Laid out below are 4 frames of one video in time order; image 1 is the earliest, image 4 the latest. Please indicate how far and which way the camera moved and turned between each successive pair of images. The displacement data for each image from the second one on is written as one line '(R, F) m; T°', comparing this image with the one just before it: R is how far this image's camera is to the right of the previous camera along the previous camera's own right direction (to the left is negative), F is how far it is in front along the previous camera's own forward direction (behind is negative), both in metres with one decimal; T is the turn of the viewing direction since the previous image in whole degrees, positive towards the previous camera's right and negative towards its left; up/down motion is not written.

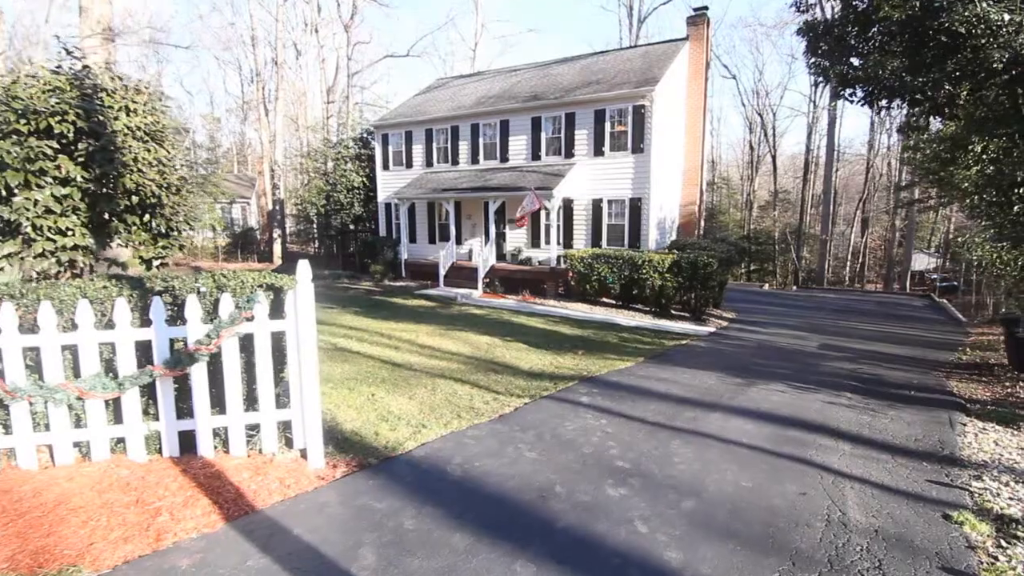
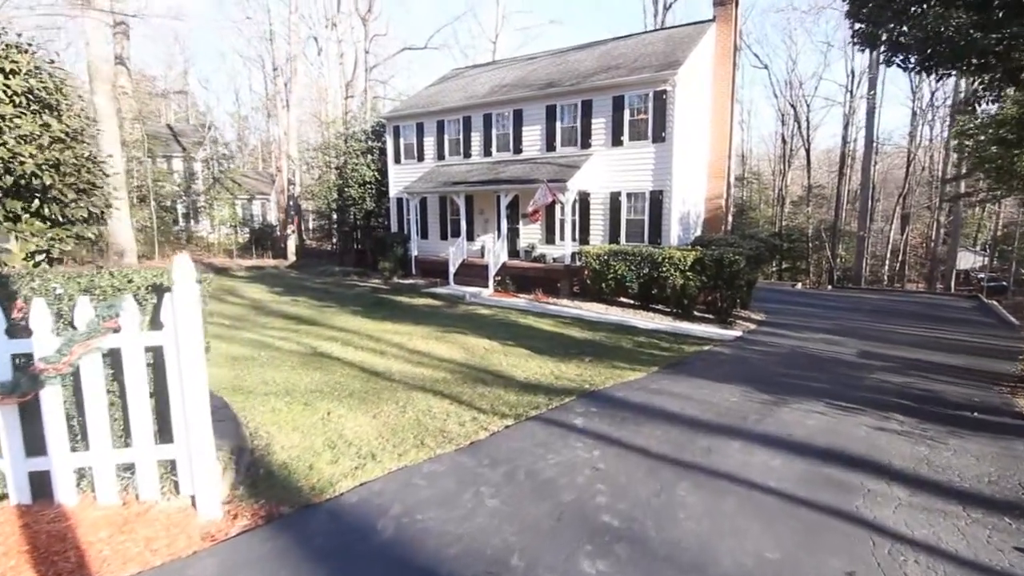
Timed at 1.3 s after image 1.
(+0.4, +0.9) m; -3°
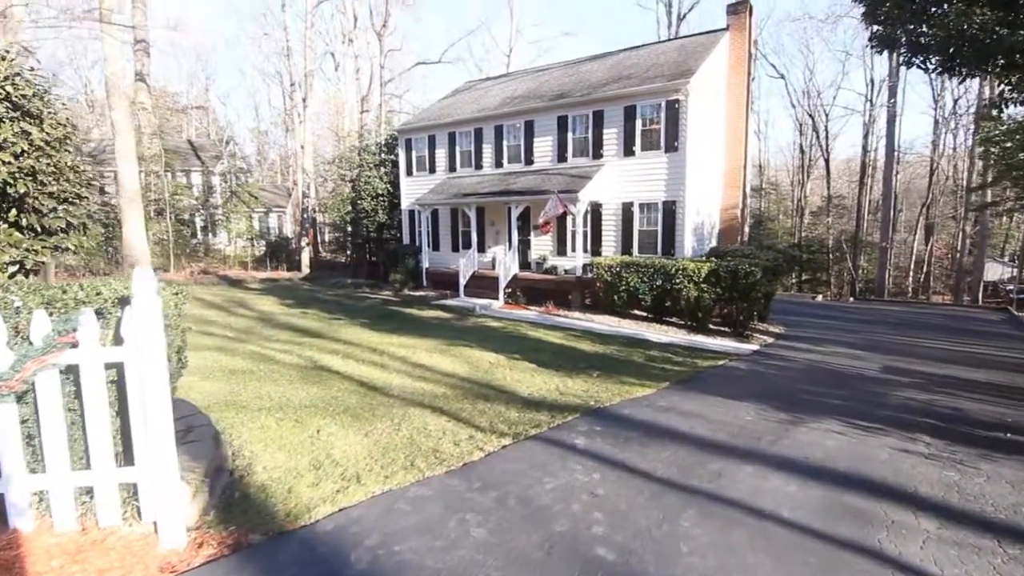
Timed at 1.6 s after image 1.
(+0.2, +0.2) m; -2°
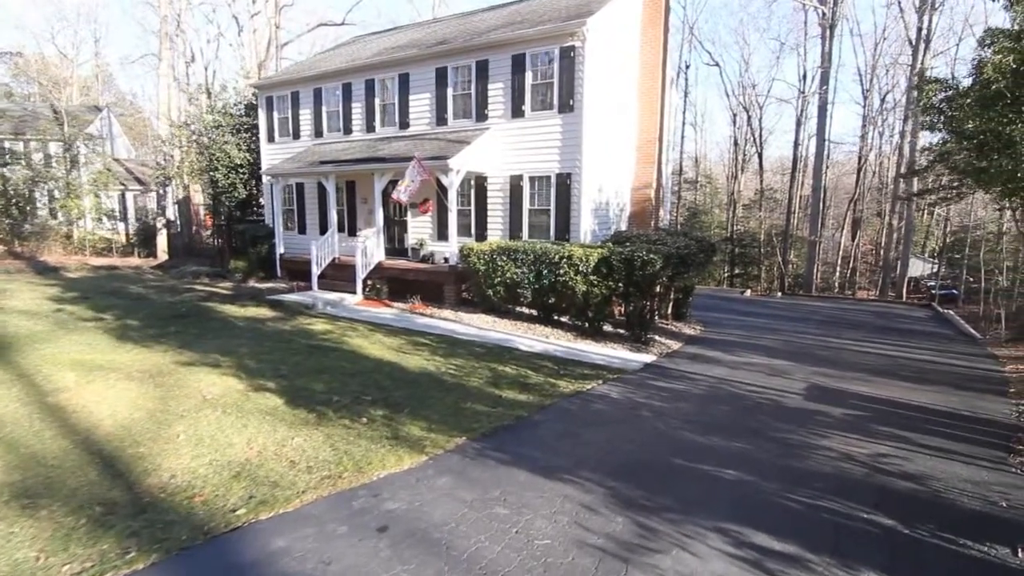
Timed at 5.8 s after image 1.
(+2.2, +3.1) m; +5°
